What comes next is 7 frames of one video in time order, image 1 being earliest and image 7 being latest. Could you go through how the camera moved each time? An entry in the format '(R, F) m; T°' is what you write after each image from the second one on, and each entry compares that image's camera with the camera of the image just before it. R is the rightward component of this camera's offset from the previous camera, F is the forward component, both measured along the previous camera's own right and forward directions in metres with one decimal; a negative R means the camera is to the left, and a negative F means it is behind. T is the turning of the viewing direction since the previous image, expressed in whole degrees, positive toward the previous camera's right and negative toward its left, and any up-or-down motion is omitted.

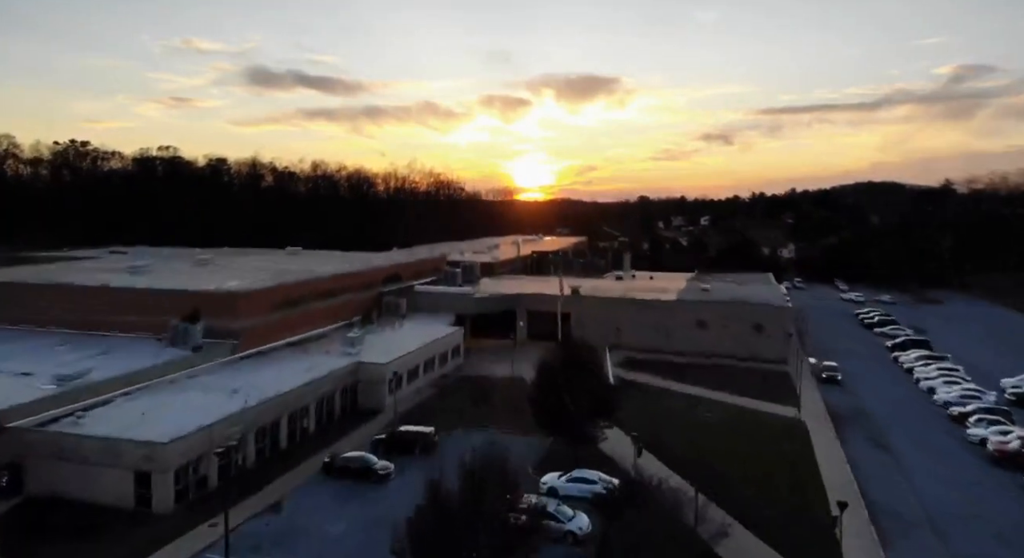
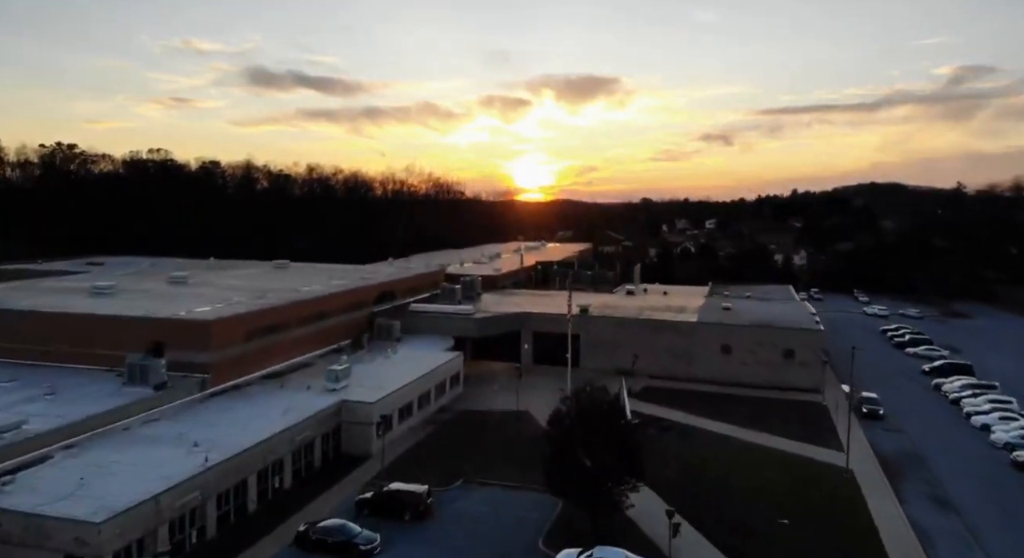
(-0.1, +1.4) m; 0°
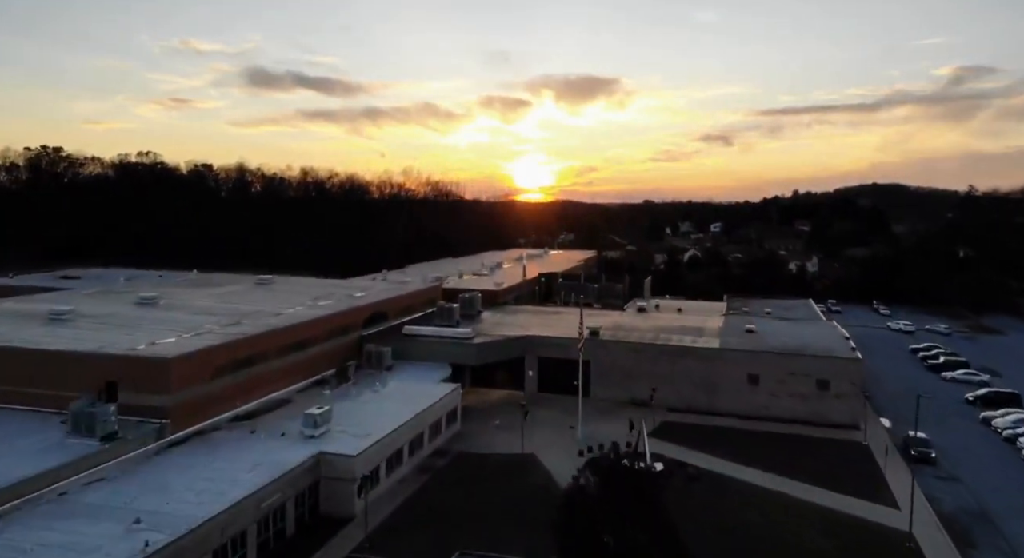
(-0.1, +1.4) m; 0°
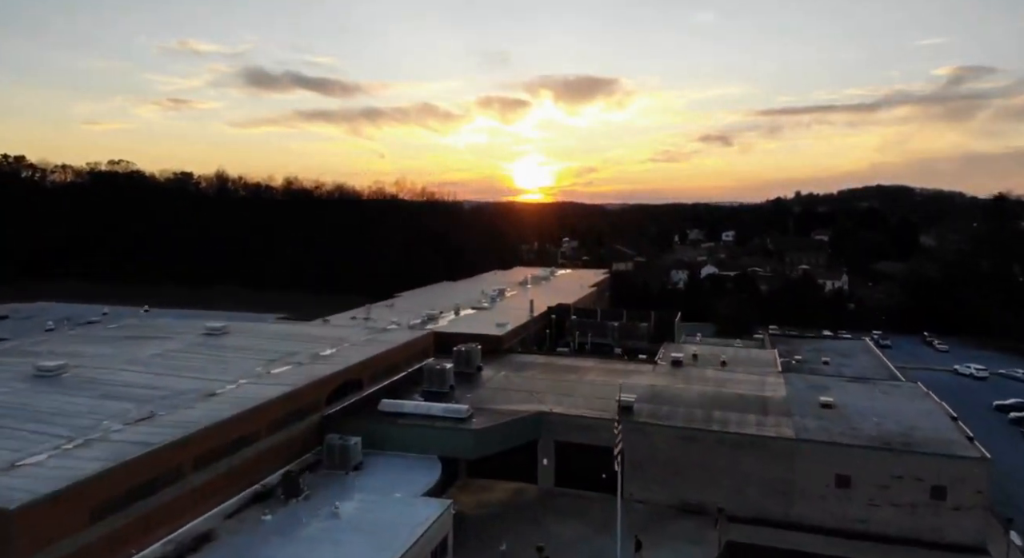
(-0.2, +3.2) m; 0°
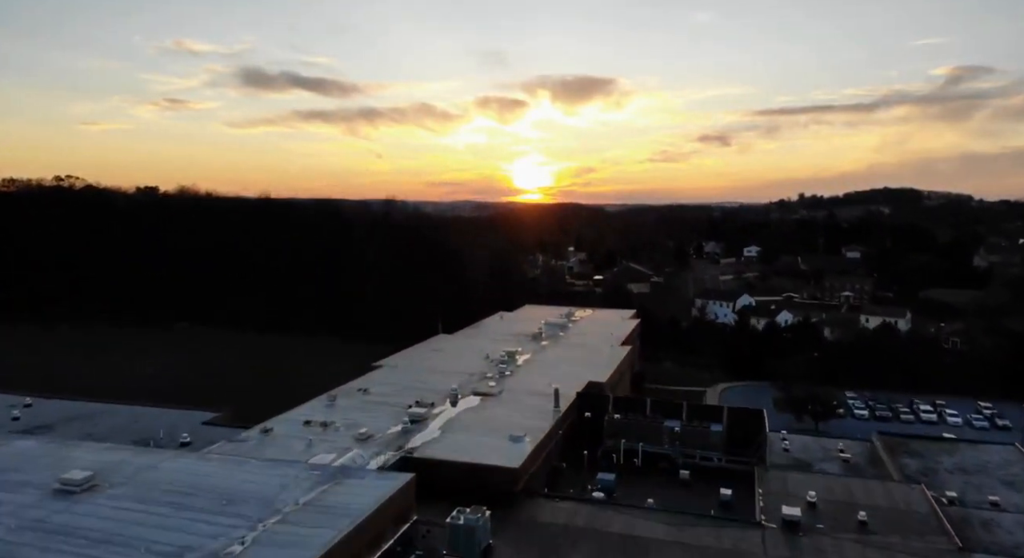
(-0.4, +5.1) m; 0°
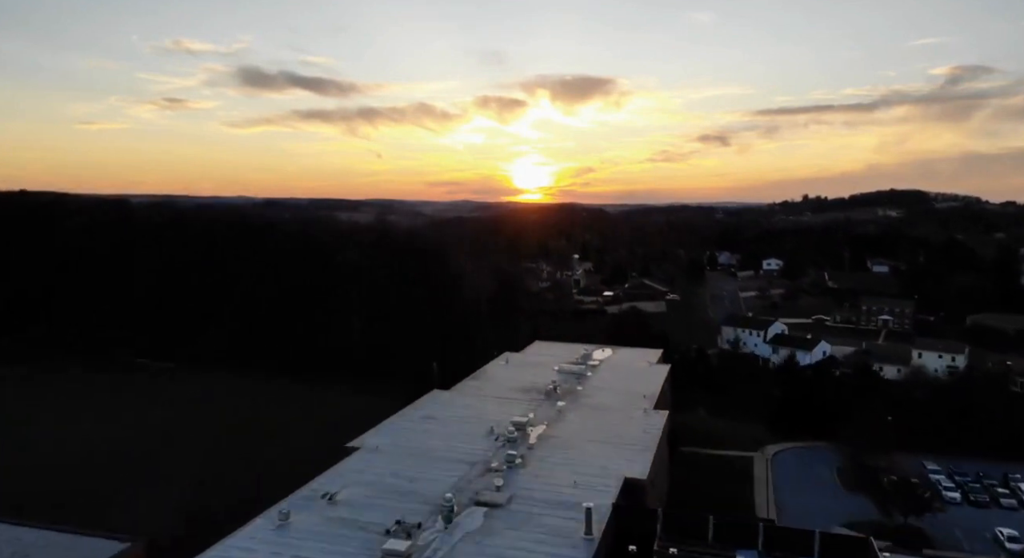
(-0.2, +3.6) m; 0°
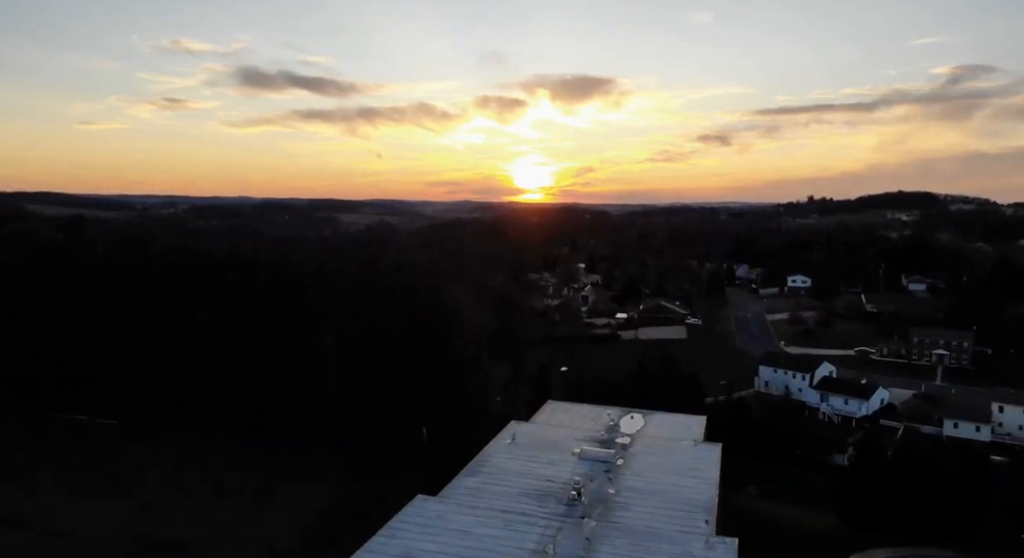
(-0.2, +4.3) m; 0°
